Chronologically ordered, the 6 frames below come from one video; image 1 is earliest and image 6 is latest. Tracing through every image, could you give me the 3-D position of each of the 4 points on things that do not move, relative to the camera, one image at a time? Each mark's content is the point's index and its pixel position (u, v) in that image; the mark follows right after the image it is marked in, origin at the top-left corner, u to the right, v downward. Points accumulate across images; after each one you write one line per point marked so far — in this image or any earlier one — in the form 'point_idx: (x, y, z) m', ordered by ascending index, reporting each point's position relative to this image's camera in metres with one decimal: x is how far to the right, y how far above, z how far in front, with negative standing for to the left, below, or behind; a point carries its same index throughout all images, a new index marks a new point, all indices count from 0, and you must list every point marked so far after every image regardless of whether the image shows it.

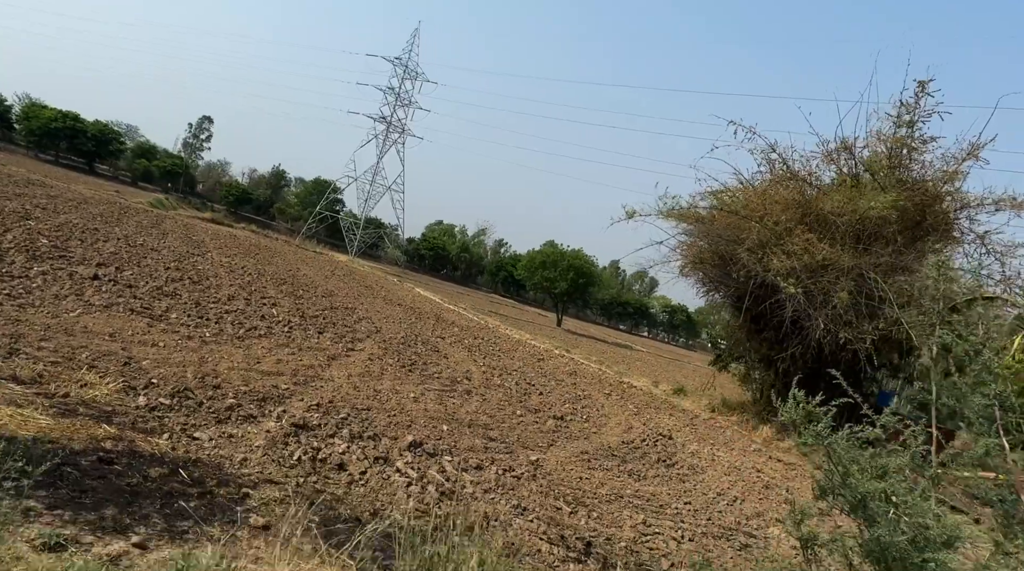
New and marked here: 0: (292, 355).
0: (-2.4, -0.7, +8.9) m
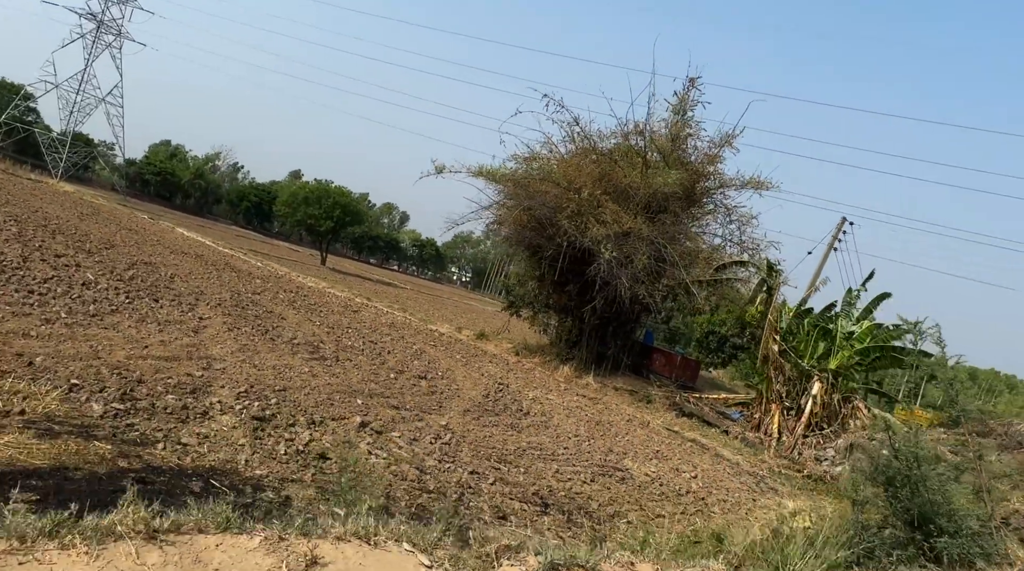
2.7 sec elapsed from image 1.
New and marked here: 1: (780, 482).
0: (-3.7, -0.5, +8.7) m
1: (+3.3, -2.4, +10.0) m
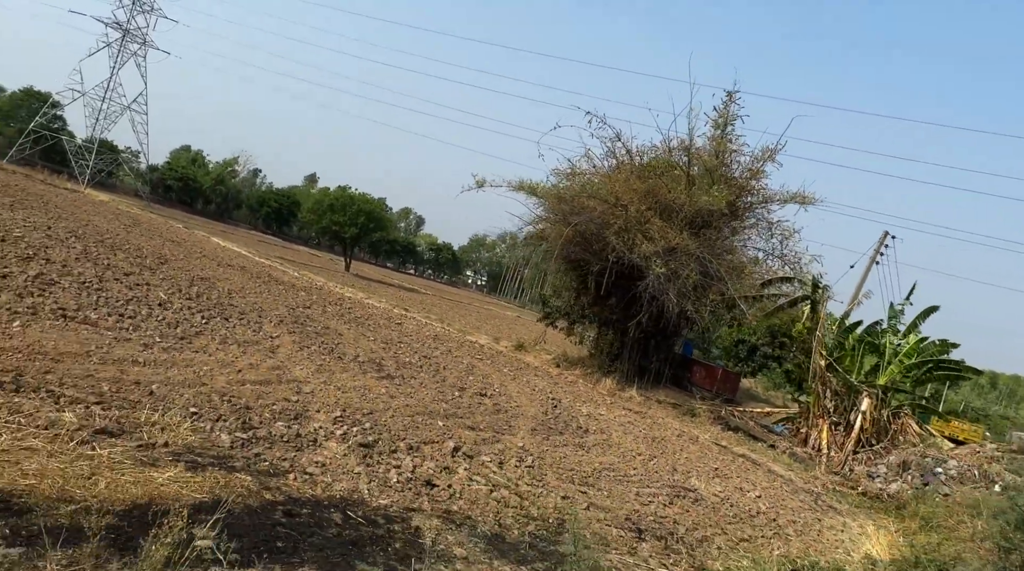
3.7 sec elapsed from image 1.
0: (-2.9, -0.7, +9.0) m
1: (+4.0, -2.7, +10.2) m
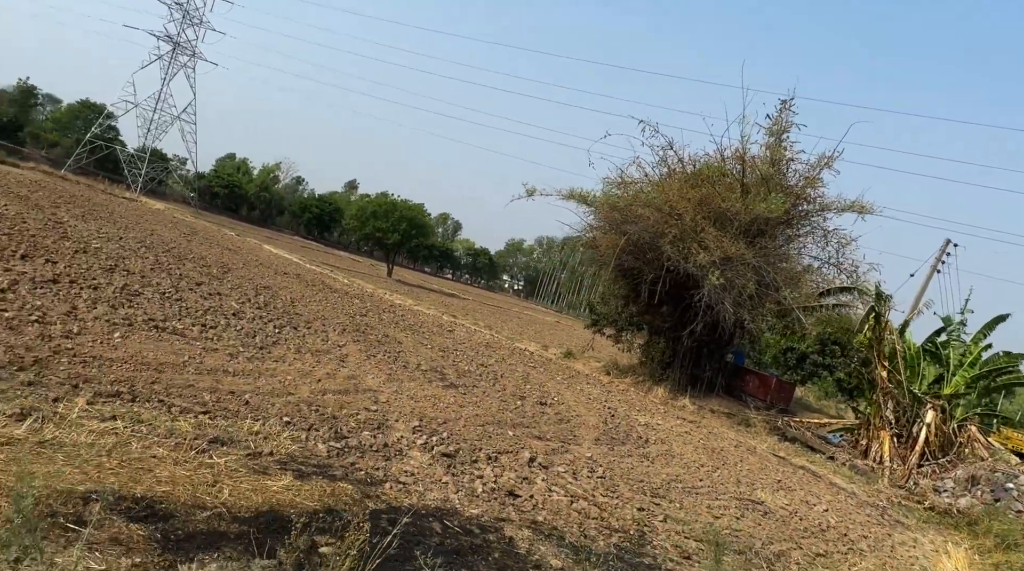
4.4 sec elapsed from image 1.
0: (-2.2, -0.9, +9.3) m
1: (+4.8, -2.8, +10.2) m
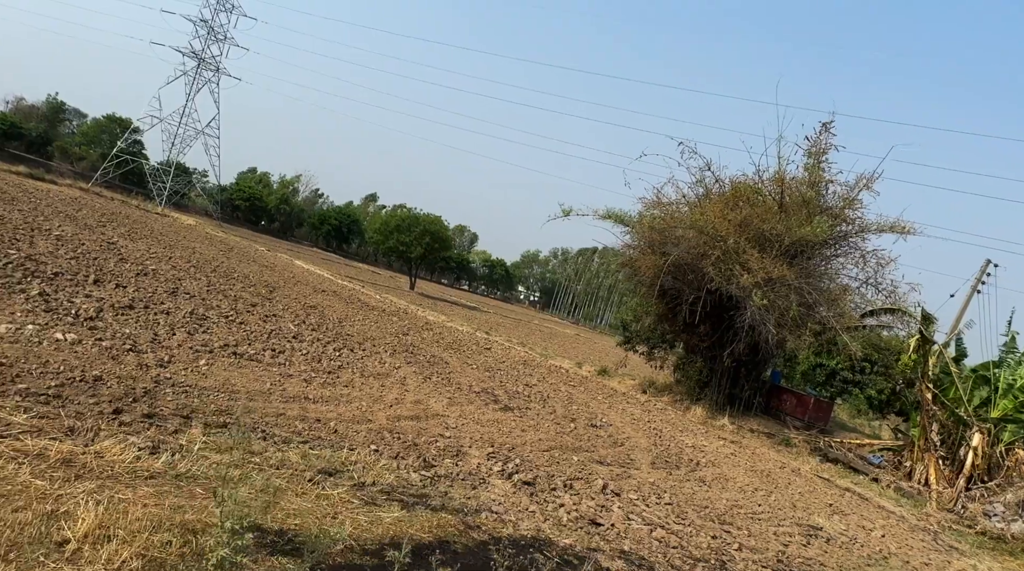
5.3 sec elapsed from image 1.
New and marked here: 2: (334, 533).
0: (-1.5, -1.2, +9.5) m
1: (+5.5, -3.2, +10.3) m
2: (-1.0, -1.3, +4.4) m
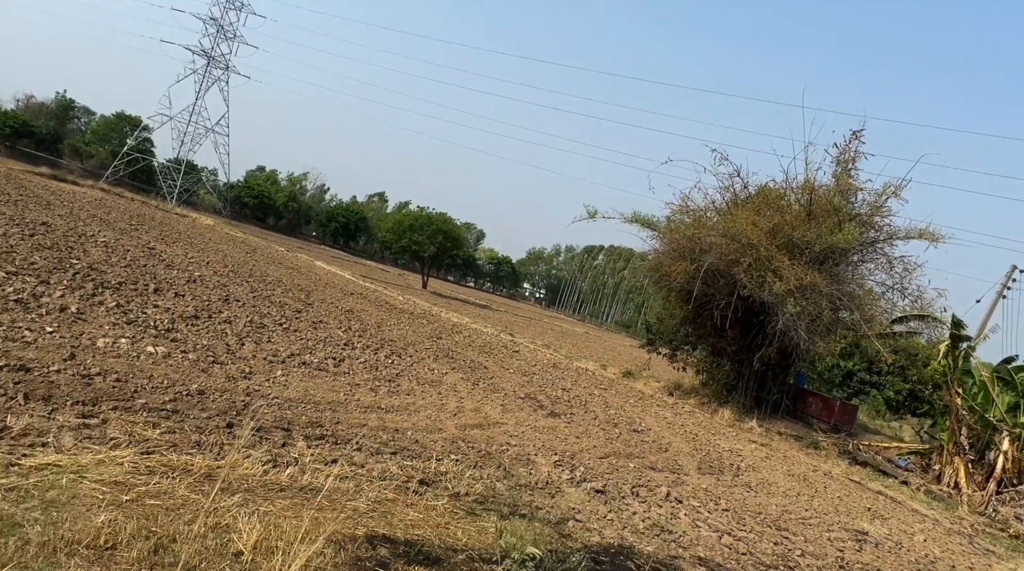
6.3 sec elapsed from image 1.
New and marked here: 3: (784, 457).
0: (-0.9, -1.3, +9.8) m
1: (+6.2, -3.3, +10.6) m
2: (-0.3, -1.5, +4.7) m
3: (+4.6, -2.9, +14.1) m
